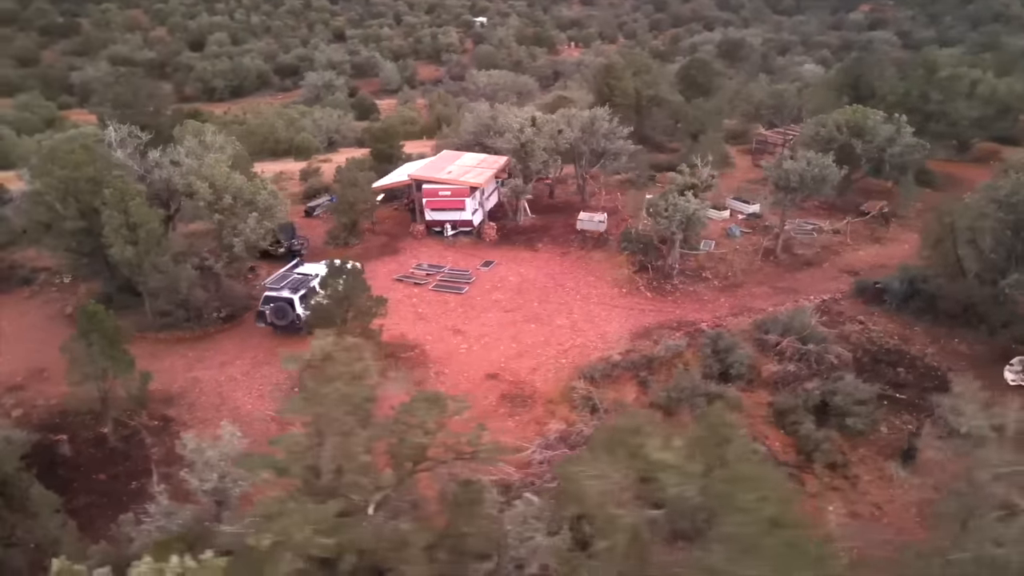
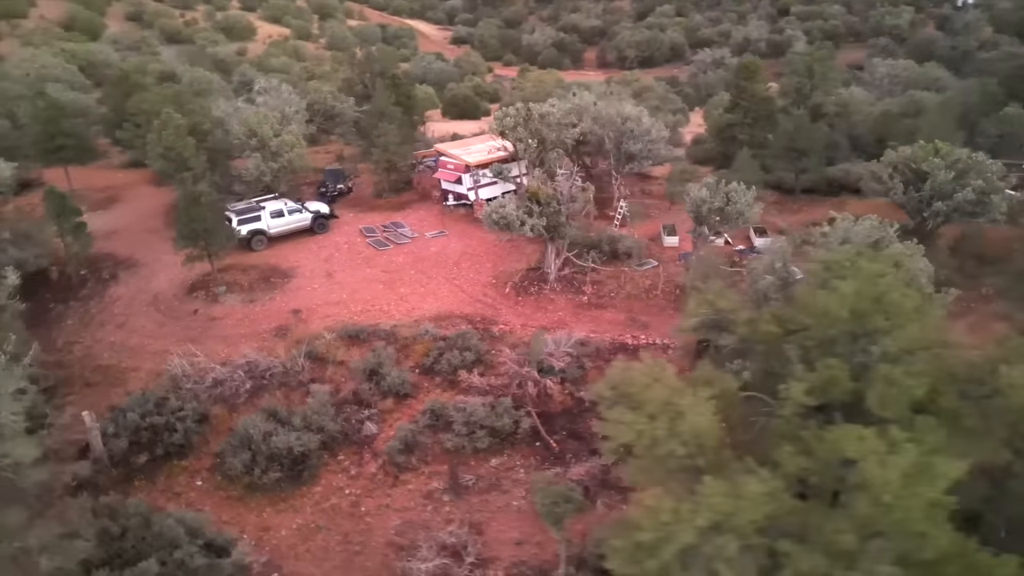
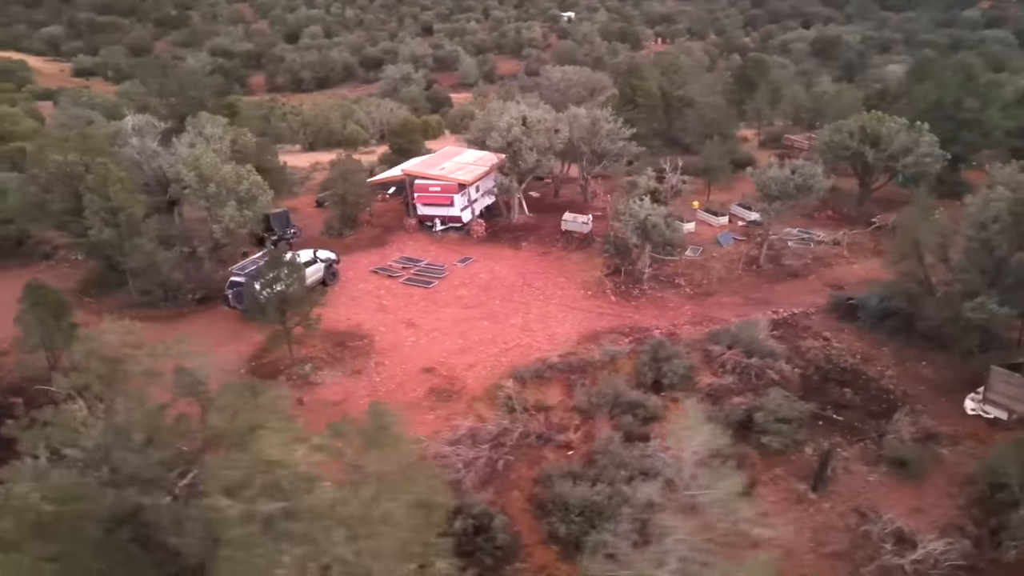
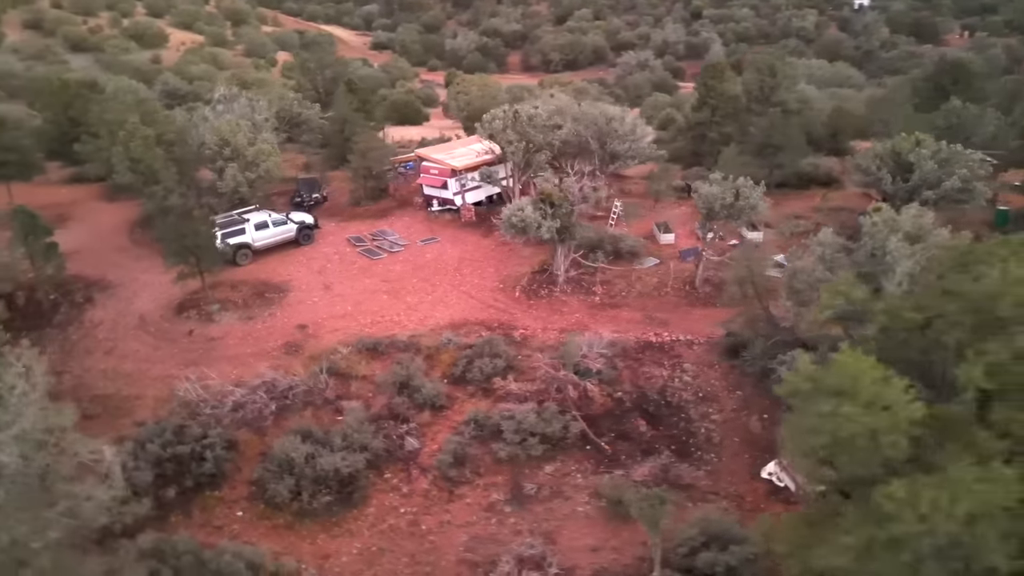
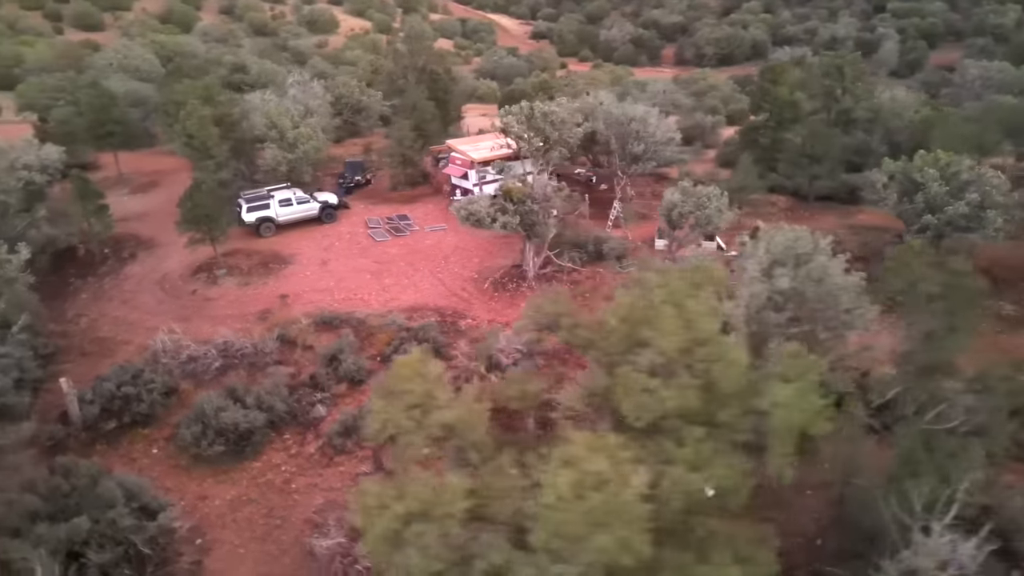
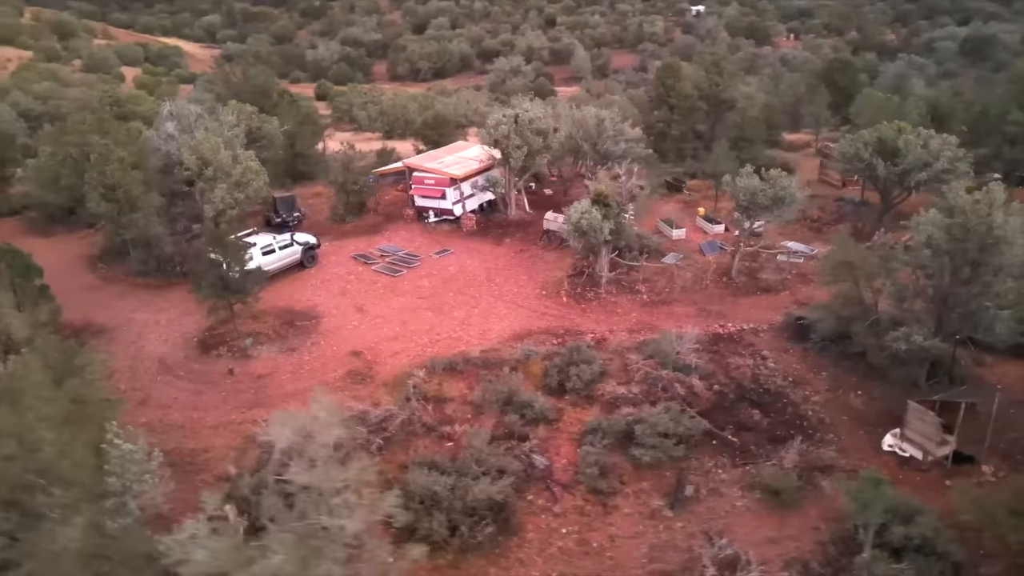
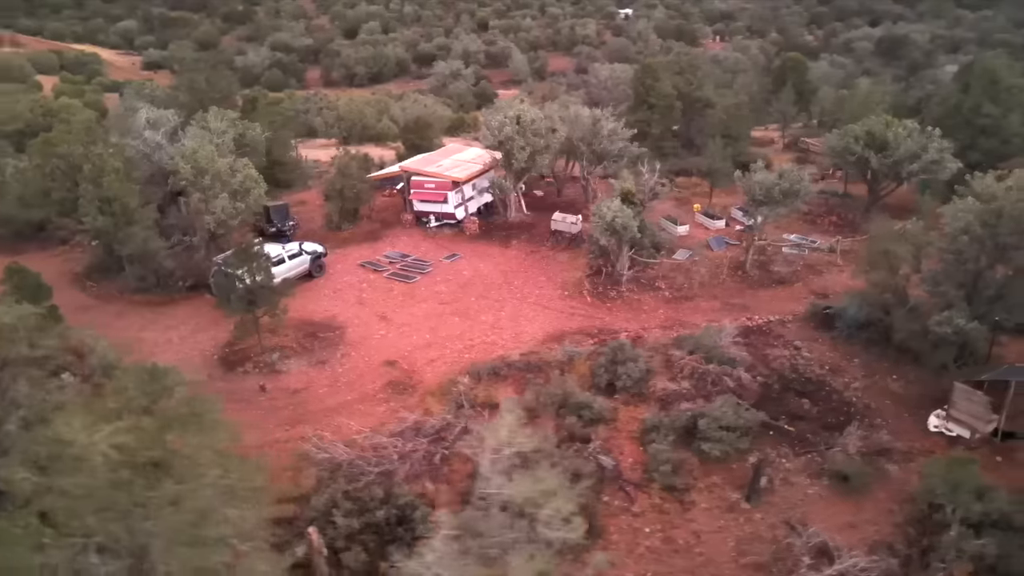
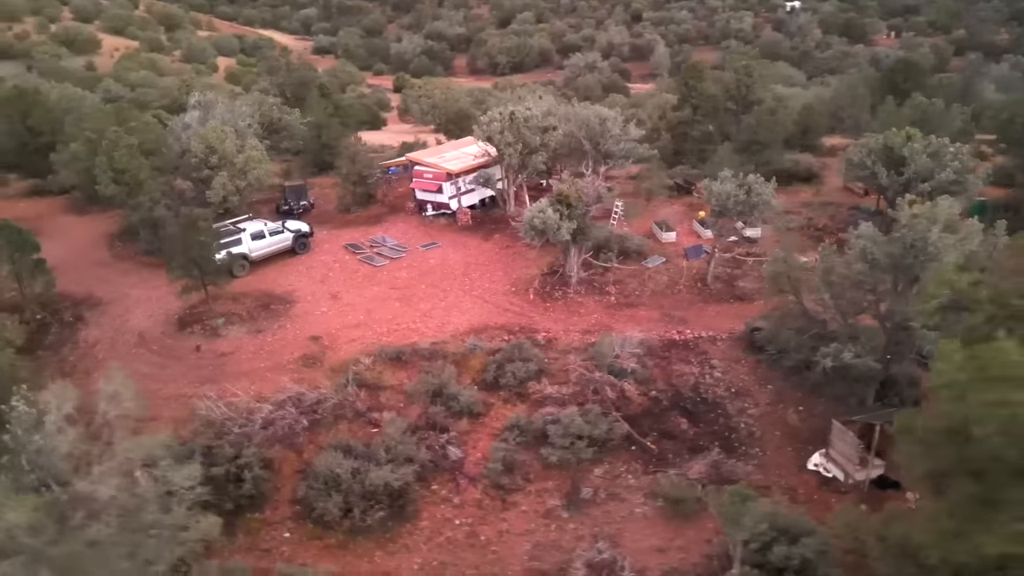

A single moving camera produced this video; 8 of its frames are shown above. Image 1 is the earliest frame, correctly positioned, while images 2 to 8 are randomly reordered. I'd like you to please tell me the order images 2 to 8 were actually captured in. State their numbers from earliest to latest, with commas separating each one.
3, 7, 6, 8, 4, 2, 5
